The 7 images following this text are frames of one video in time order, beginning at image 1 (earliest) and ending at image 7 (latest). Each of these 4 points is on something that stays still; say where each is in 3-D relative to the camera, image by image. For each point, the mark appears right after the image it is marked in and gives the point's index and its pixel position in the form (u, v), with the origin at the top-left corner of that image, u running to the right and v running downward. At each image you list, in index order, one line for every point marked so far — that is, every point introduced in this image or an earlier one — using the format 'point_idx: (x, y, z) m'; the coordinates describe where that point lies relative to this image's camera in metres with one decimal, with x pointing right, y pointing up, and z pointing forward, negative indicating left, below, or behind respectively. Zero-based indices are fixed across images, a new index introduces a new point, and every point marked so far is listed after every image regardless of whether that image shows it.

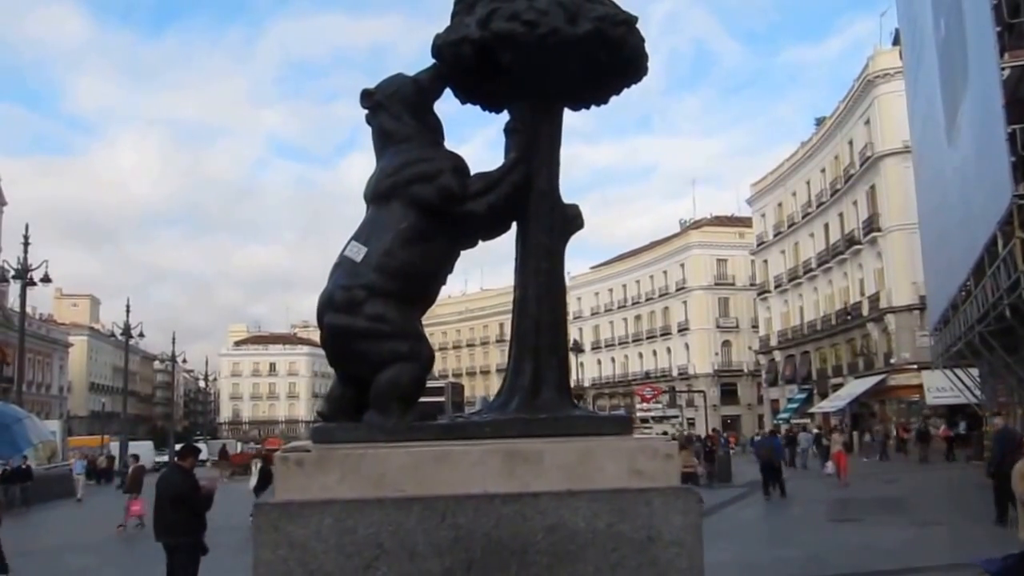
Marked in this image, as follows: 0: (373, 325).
0: (-0.6, -0.2, +4.6) m
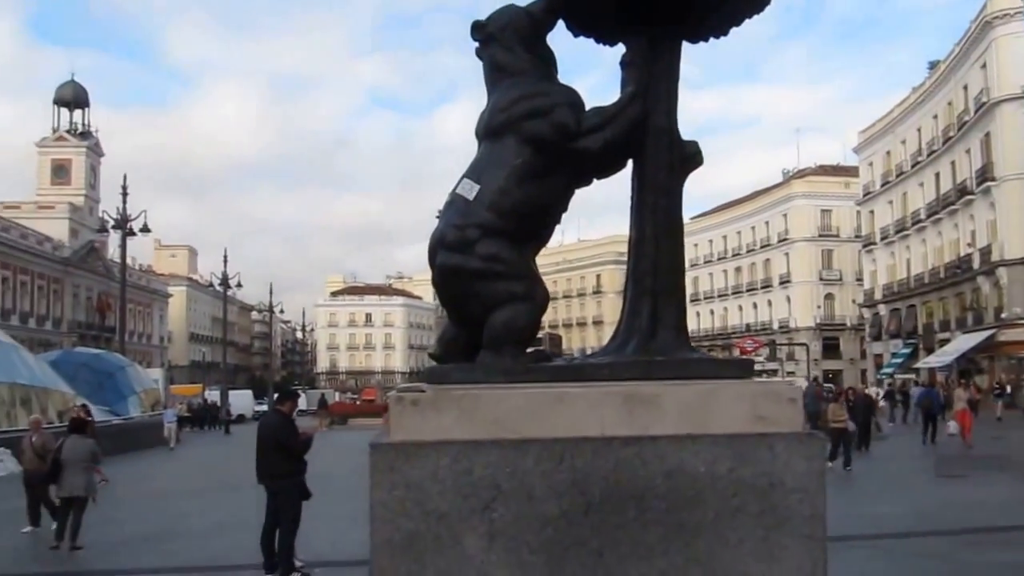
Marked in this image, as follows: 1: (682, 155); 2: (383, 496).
0: (-0.1, +0.1, +4.5) m
1: (+0.7, +0.6, +4.7) m
2: (-0.5, -0.8, +4.0) m
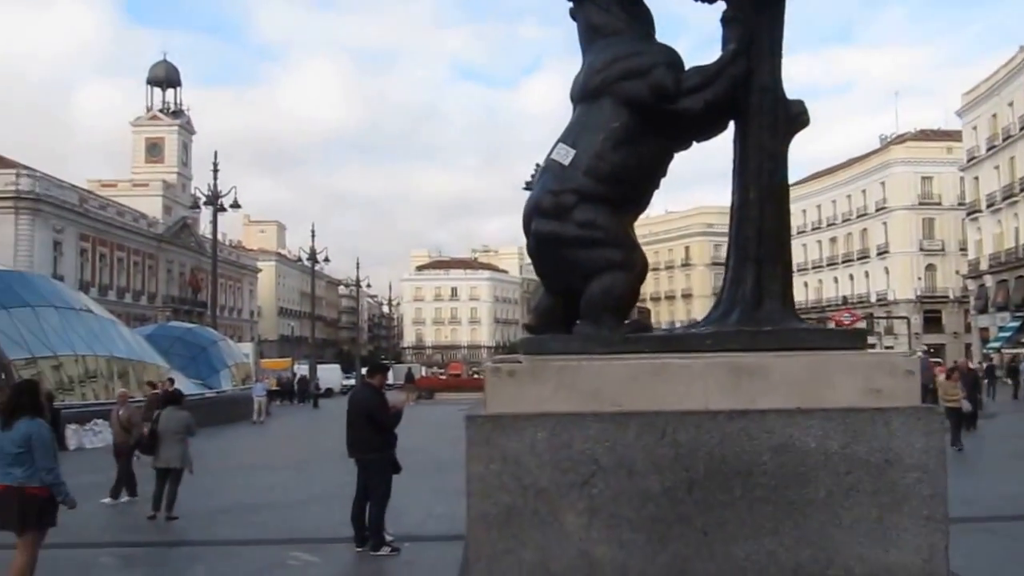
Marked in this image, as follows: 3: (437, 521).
0: (+0.3, +0.2, +4.3) m
1: (+1.1, +0.7, +4.5) m
2: (-0.1, -0.6, +3.9) m
3: (-0.7, -2.3, +11.0) m
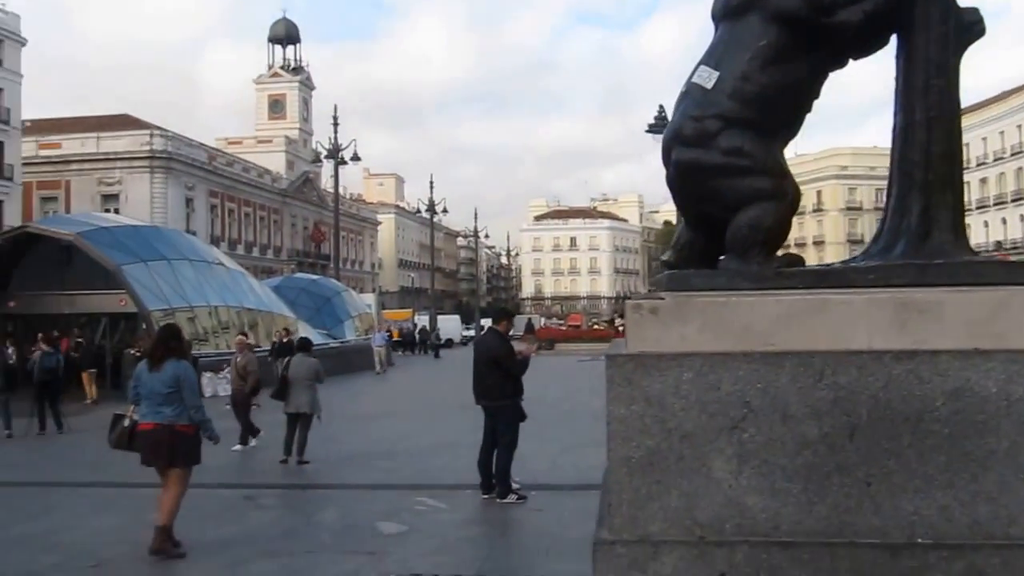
0: (+0.8, +0.5, +4.0) m
1: (+1.7, +1.0, +4.0) m
2: (+0.4, -0.4, +3.7) m
3: (+0.5, -1.8, +10.9) m
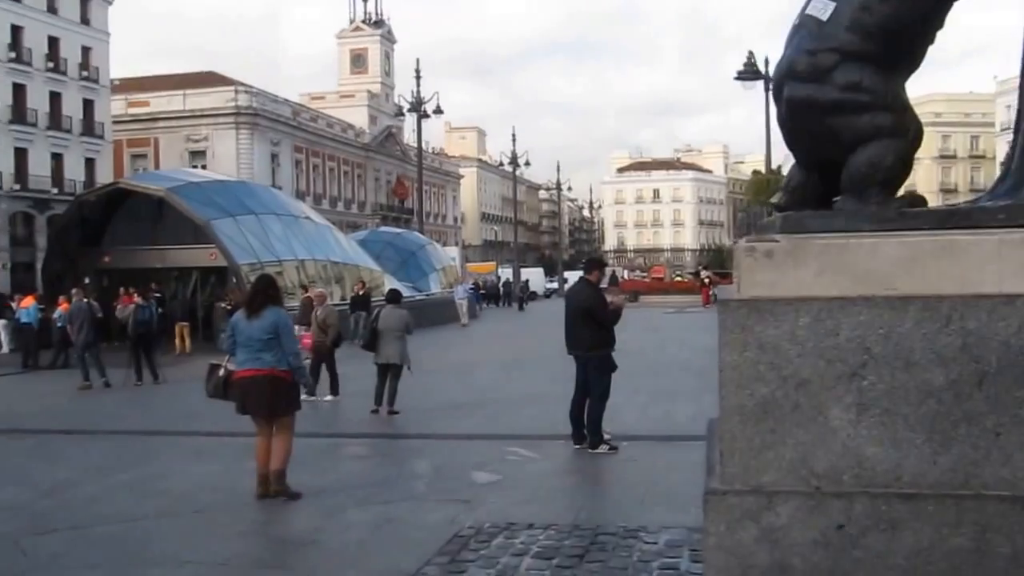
0: (+1.2, +0.7, +3.8) m
1: (+2.0, +1.2, +3.7) m
2: (+0.7, -0.2, +3.5) m
3: (+1.4, -1.3, +10.8) m
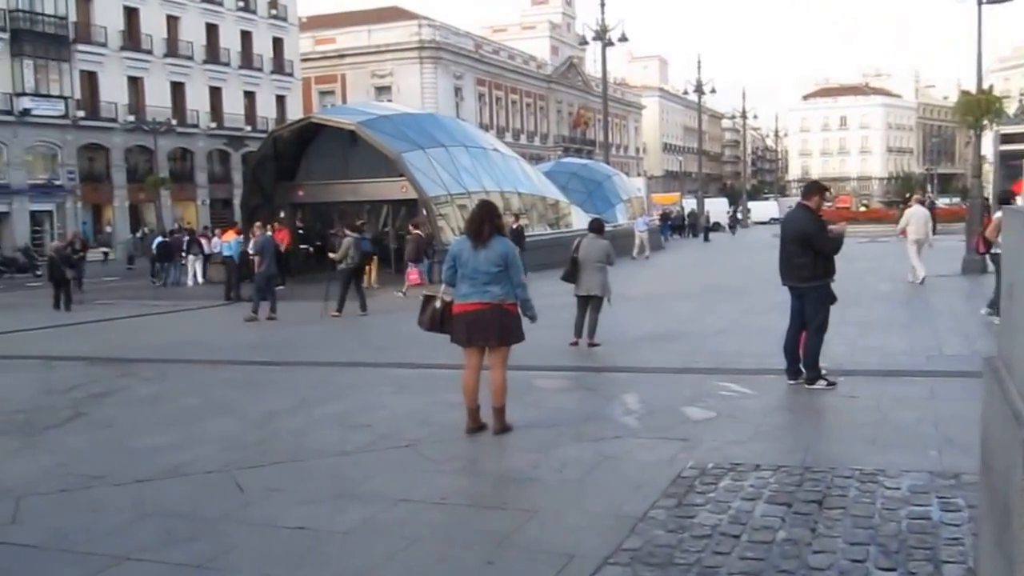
0: (+2.0, +0.9, +3.2) m
1: (+2.9, +1.4, +2.9) m
2: (+1.5, 0.0, +3.0) m
3: (+3.4, -0.6, +10.1) m
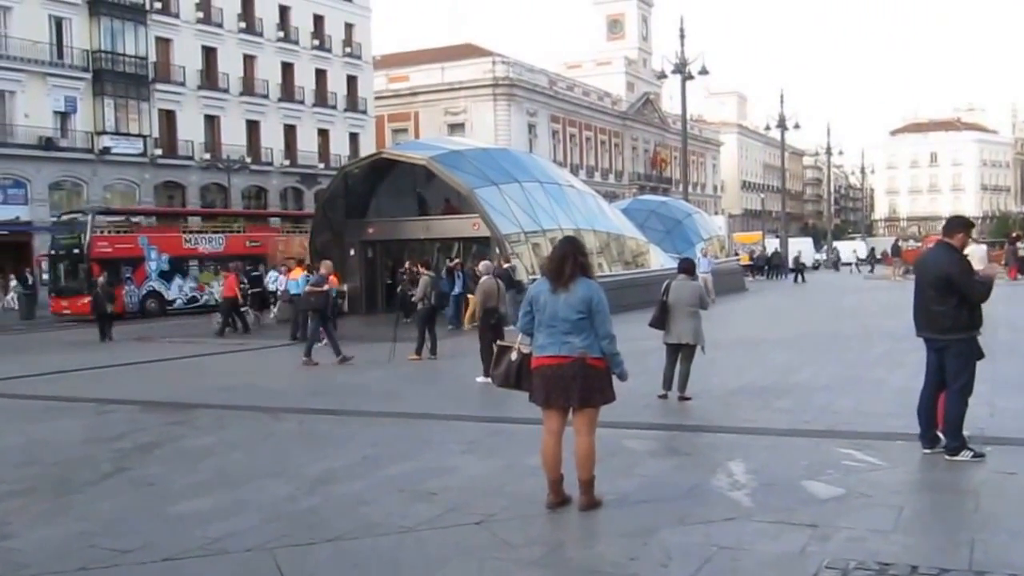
0: (+2.3, +0.8, +2.0) m
1: (+3.1, +1.3, +1.7) m
2: (+1.8, -0.1, +1.8) m
3: (+4.1, -1.0, +8.7) m
